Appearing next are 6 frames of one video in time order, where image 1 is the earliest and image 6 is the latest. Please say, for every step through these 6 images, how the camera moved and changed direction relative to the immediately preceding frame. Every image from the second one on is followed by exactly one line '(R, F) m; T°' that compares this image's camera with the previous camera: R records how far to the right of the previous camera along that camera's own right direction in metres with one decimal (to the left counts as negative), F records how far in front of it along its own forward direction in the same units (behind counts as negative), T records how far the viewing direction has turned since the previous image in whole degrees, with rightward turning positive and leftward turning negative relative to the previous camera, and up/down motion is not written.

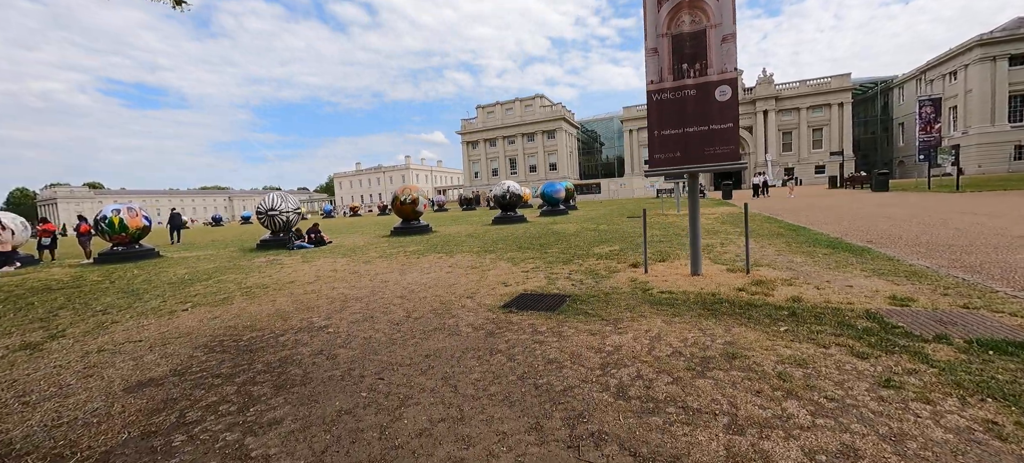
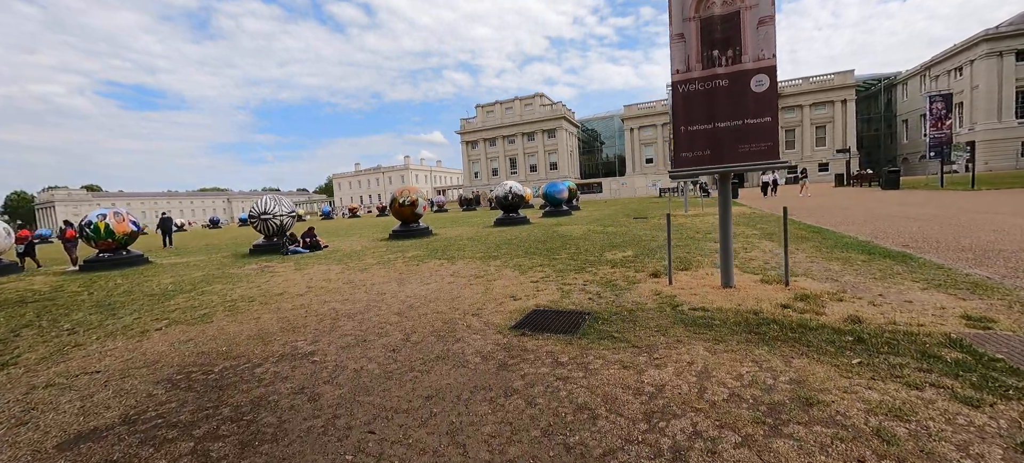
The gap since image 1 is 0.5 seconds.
(-0.1, +0.6) m; 0°
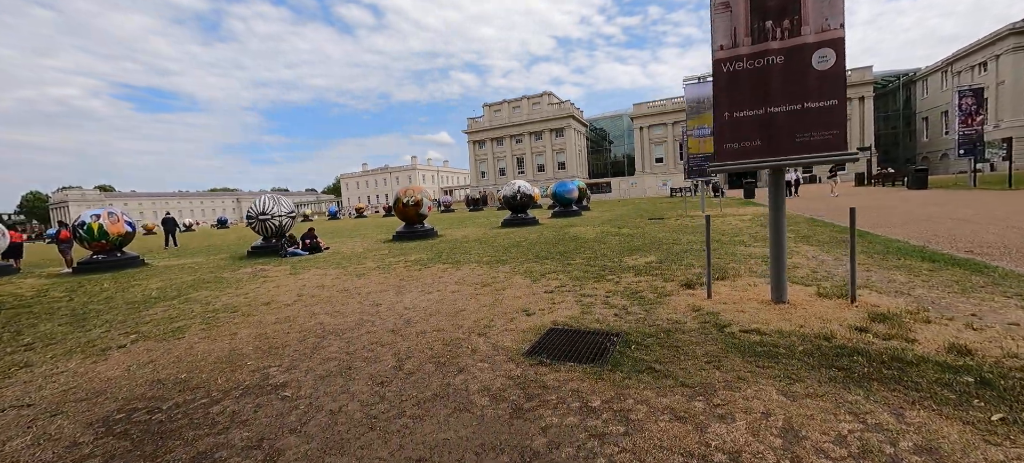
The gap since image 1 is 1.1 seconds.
(-0.1, +0.8) m; -1°
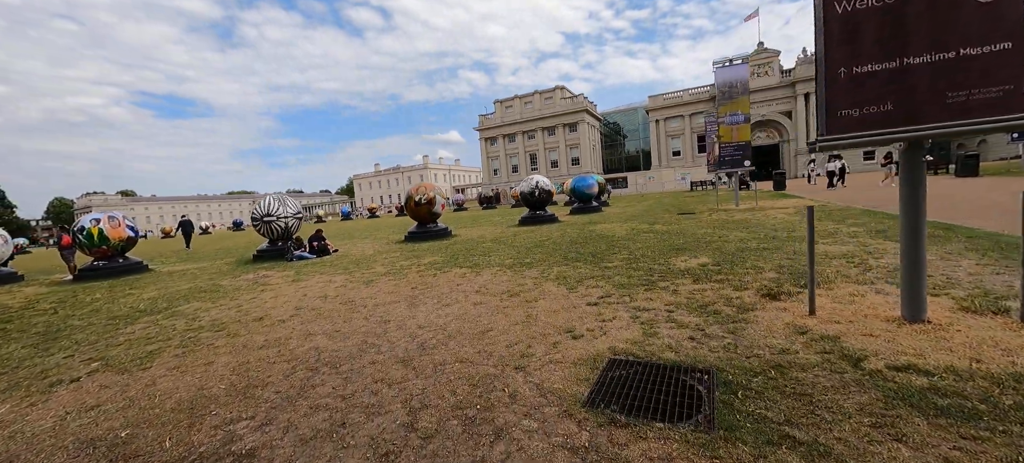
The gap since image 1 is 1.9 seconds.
(-0.3, +1.1) m; -2°
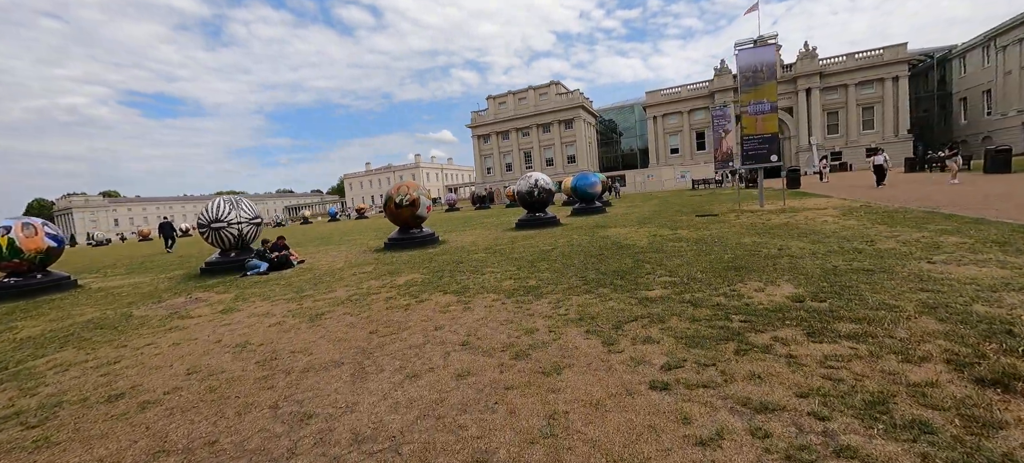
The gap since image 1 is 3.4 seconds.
(-0.1, +2.1) m; +1°
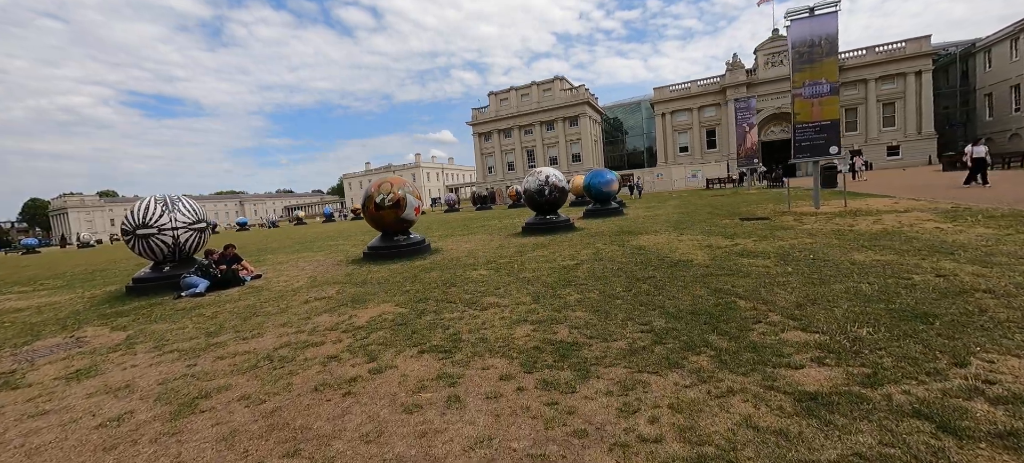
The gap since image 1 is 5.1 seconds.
(-0.2, +2.4) m; 0°
